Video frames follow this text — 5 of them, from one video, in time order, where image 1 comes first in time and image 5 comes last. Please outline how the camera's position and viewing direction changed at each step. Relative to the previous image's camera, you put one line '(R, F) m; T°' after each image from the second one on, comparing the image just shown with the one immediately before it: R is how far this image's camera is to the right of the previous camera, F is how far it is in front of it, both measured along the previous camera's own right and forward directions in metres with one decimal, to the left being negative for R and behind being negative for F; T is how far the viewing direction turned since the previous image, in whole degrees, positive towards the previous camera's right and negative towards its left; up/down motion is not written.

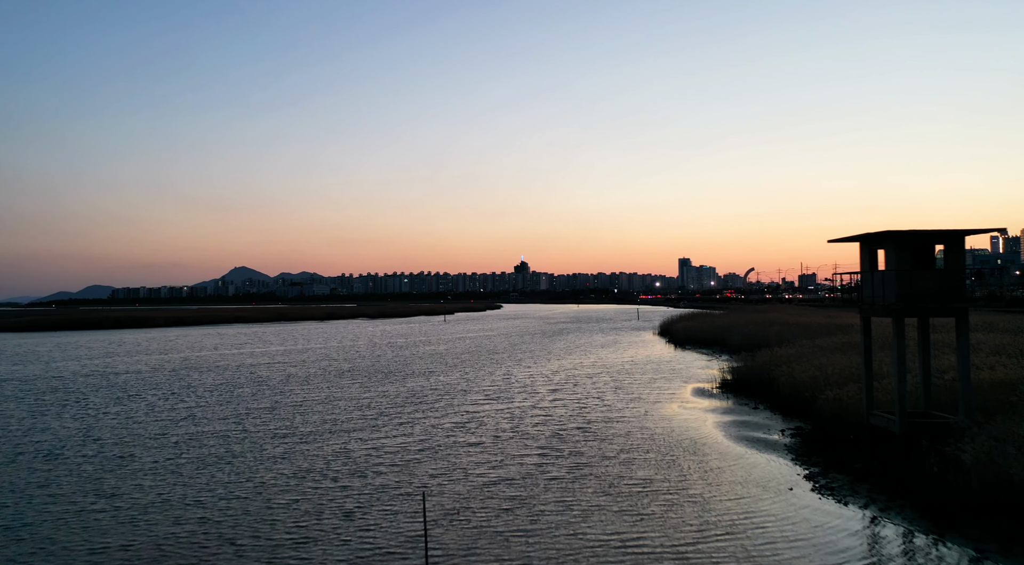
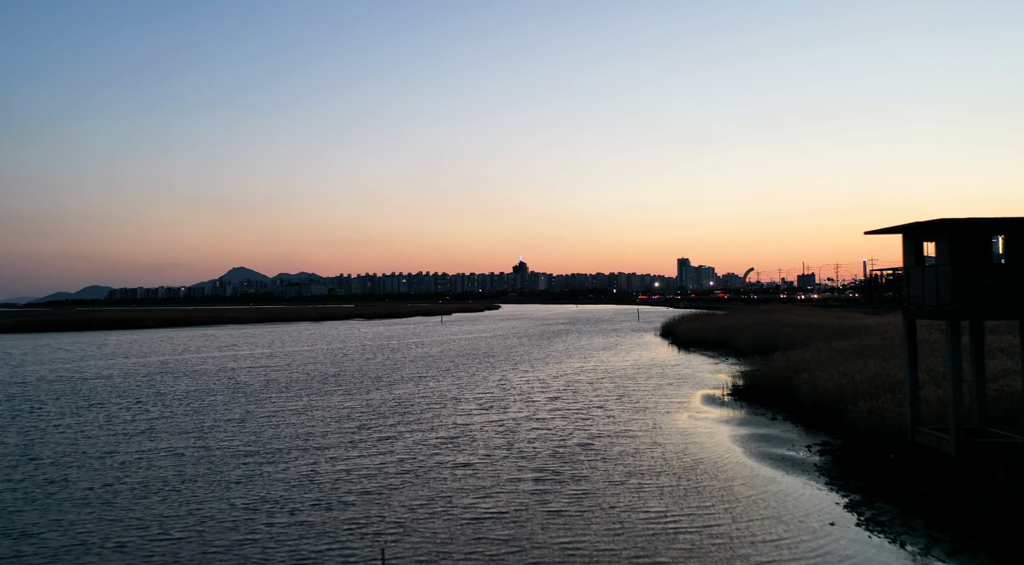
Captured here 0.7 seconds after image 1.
(+0.2, +2.8) m; 0°
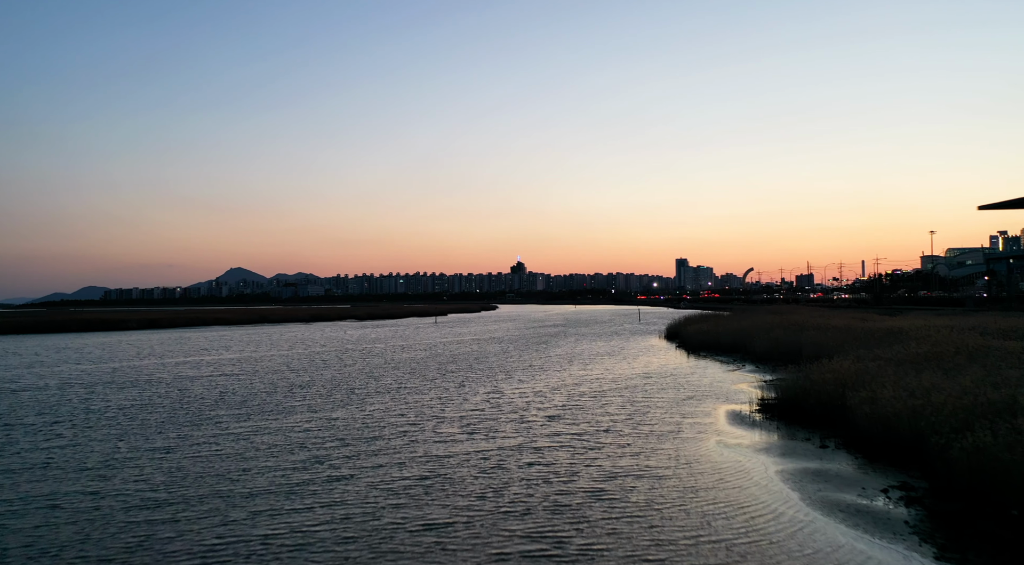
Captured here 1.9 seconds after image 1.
(+0.2, +5.3) m; 0°
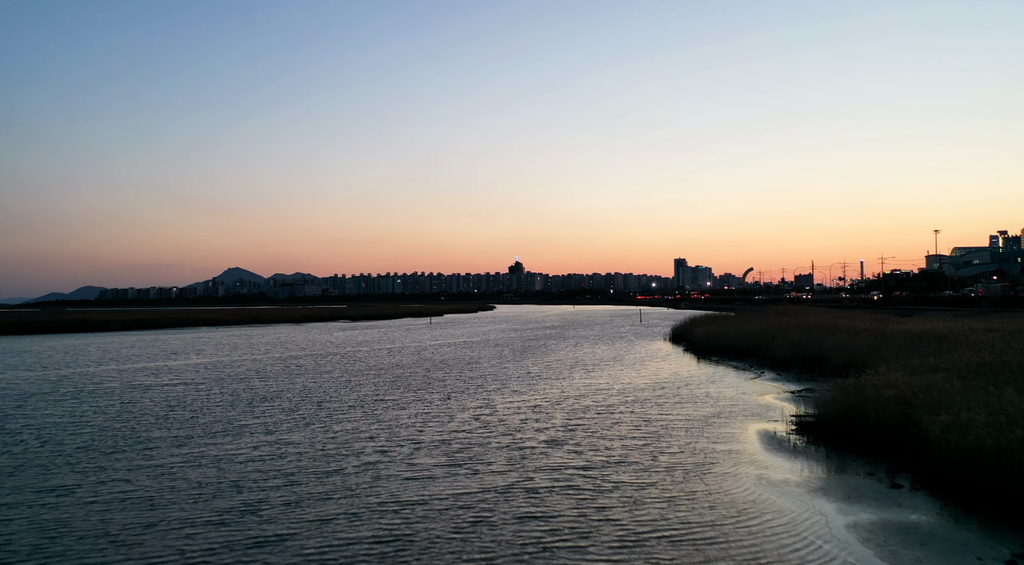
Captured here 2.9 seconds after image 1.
(+0.2, +4.8) m; 0°
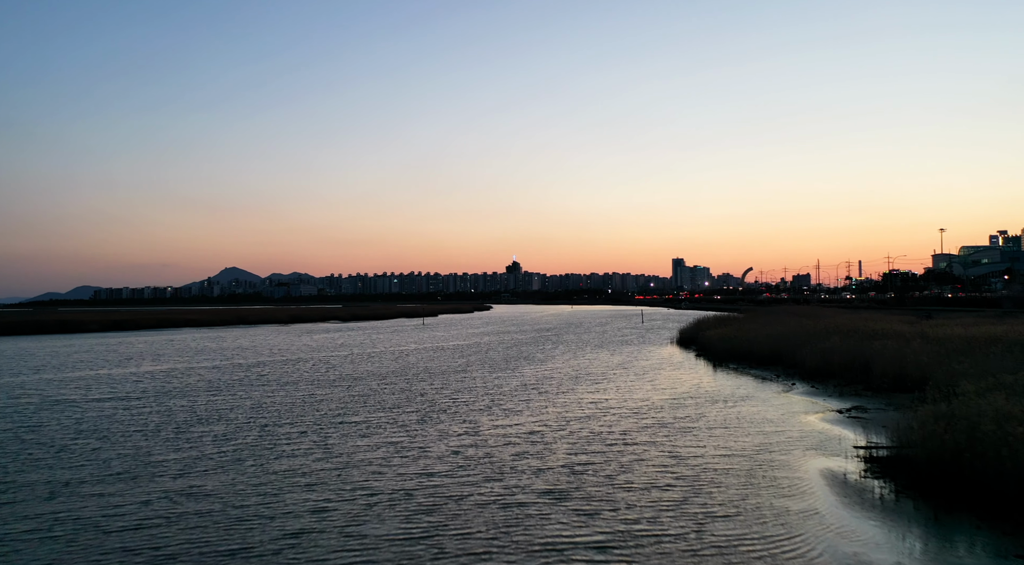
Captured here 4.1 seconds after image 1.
(+0.2, +6.1) m; 0°
